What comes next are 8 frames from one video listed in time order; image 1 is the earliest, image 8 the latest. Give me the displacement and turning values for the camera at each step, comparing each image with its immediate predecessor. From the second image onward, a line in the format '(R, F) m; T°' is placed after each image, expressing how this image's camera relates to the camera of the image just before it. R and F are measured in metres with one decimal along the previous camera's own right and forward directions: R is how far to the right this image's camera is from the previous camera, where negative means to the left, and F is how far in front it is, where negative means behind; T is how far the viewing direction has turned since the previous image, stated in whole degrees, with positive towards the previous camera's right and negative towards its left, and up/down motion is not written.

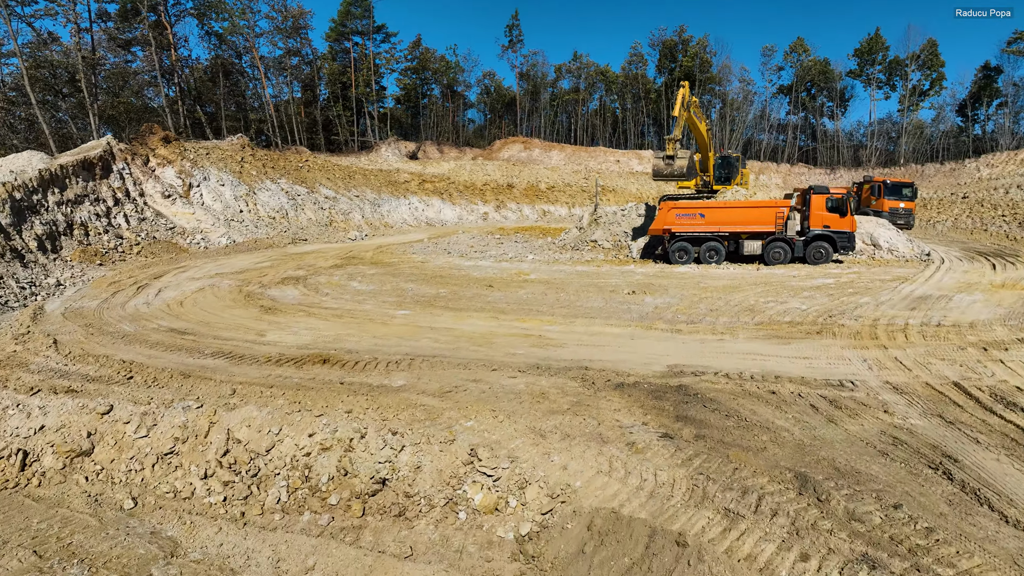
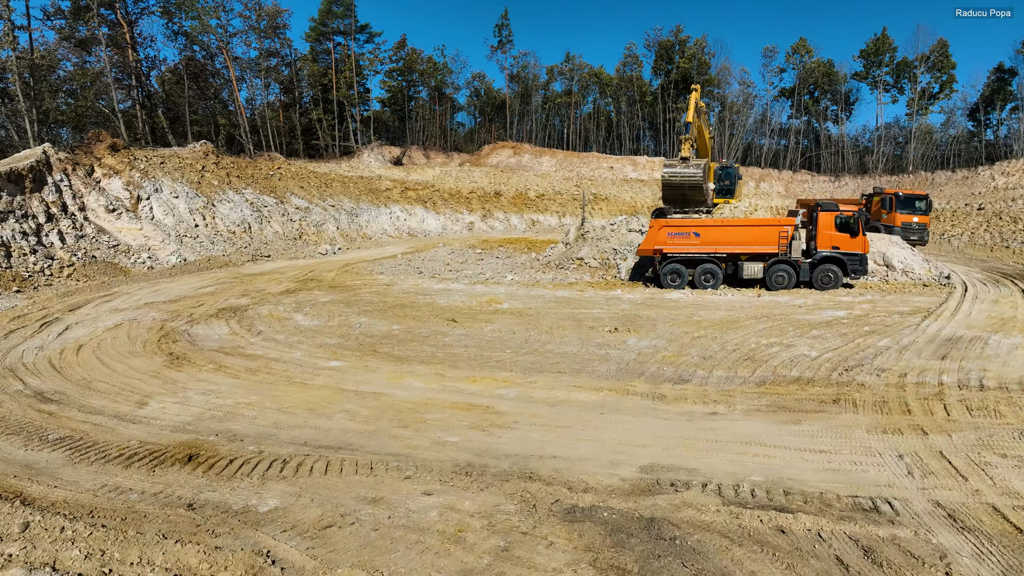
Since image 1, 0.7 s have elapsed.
(+0.5, +1.5) m; 0°
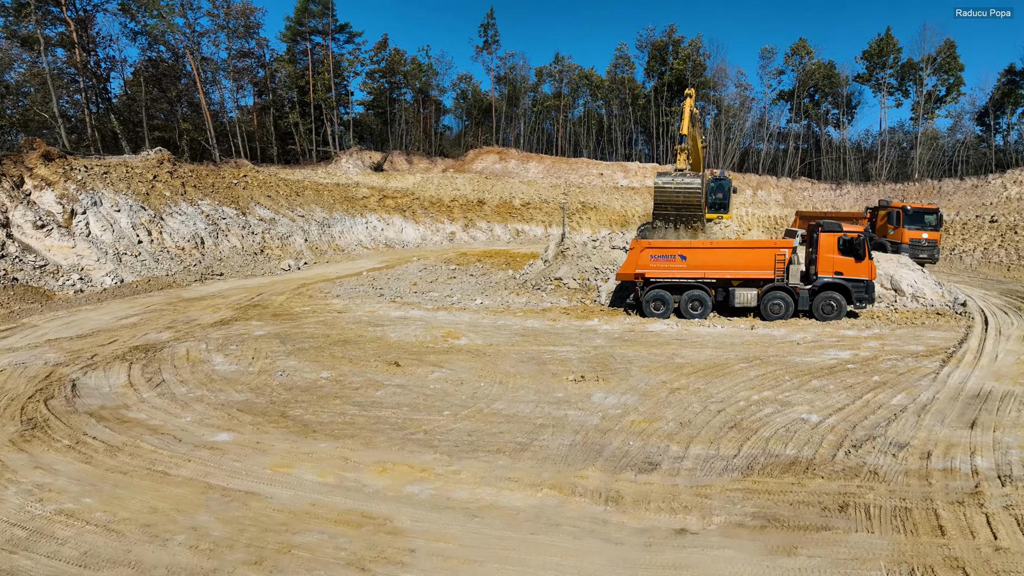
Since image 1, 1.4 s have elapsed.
(+0.6, +1.5) m; 0°
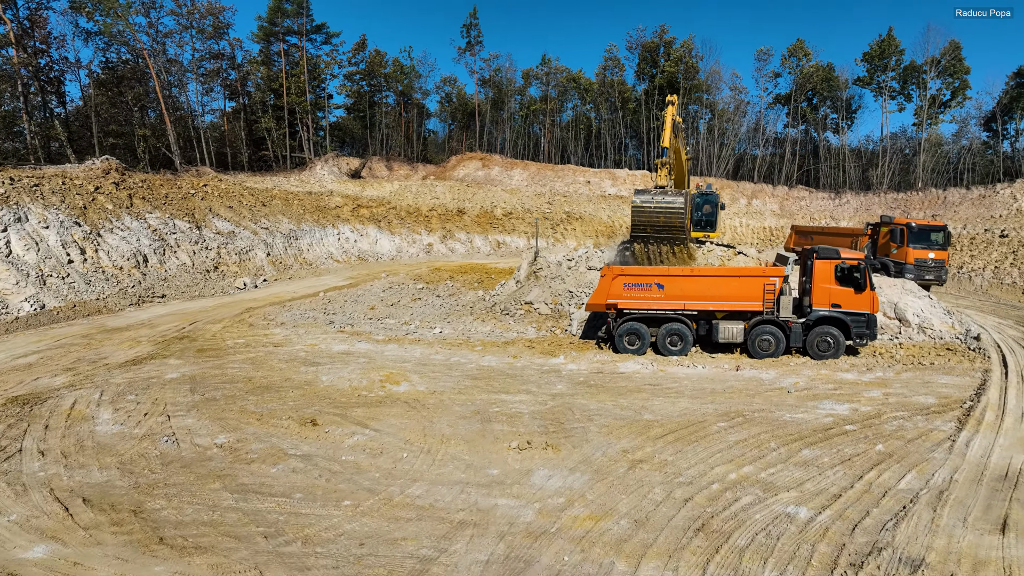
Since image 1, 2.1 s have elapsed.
(+0.7, +1.4) m; 0°
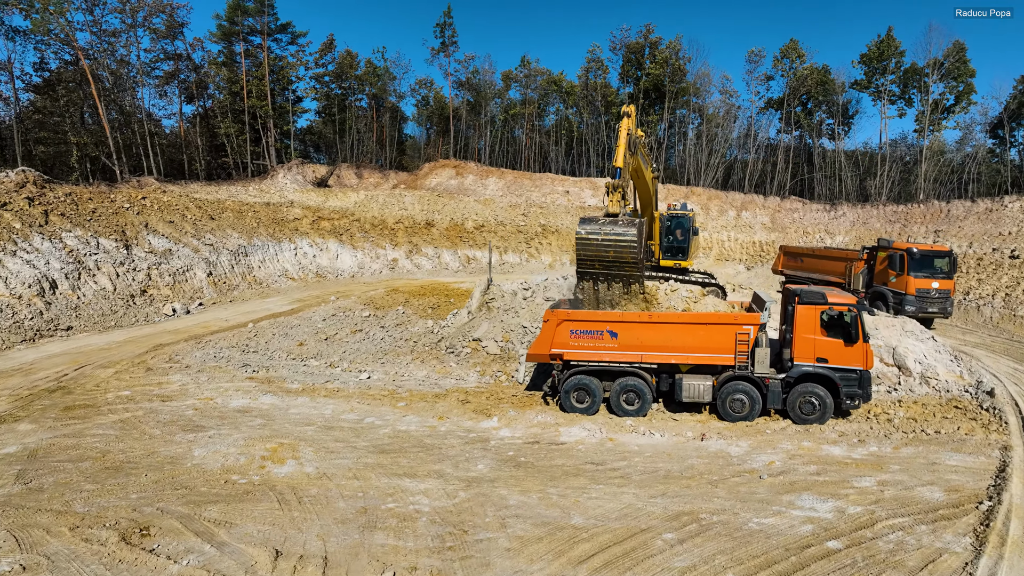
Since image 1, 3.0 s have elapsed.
(+0.9, +1.8) m; 0°
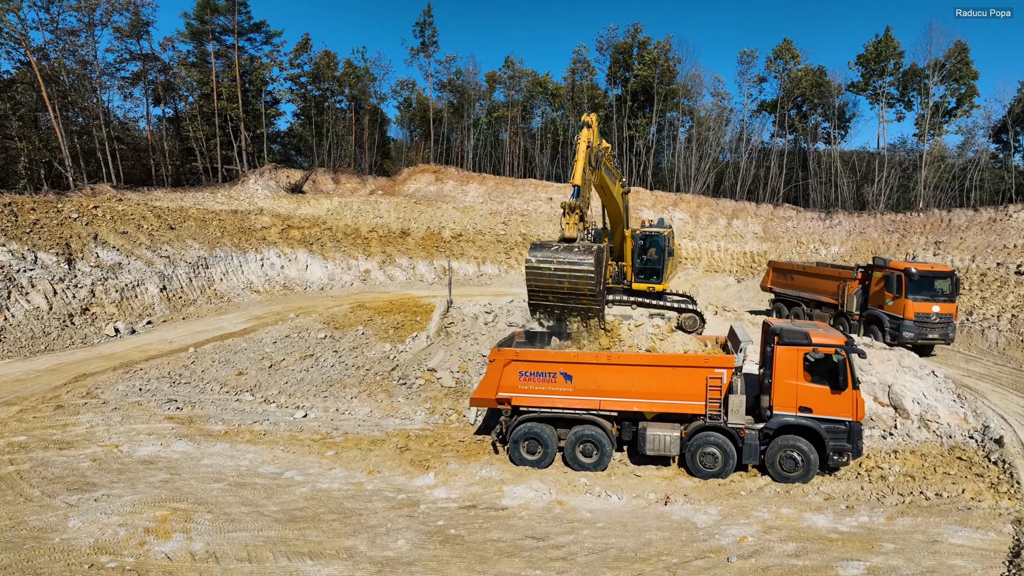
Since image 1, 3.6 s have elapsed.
(+0.6, +1.2) m; 0°
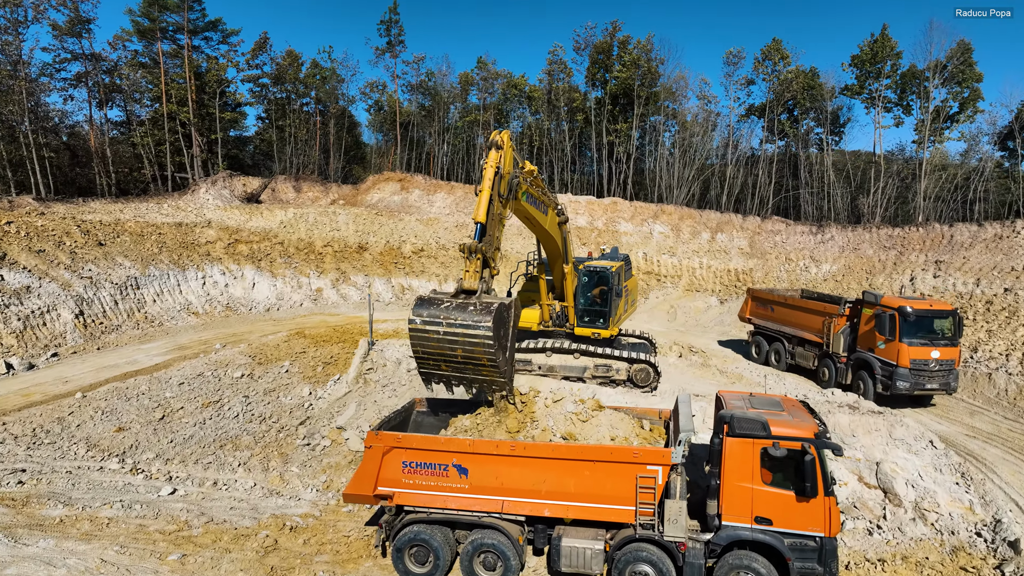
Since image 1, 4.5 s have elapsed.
(+1.0, +1.8) m; 0°
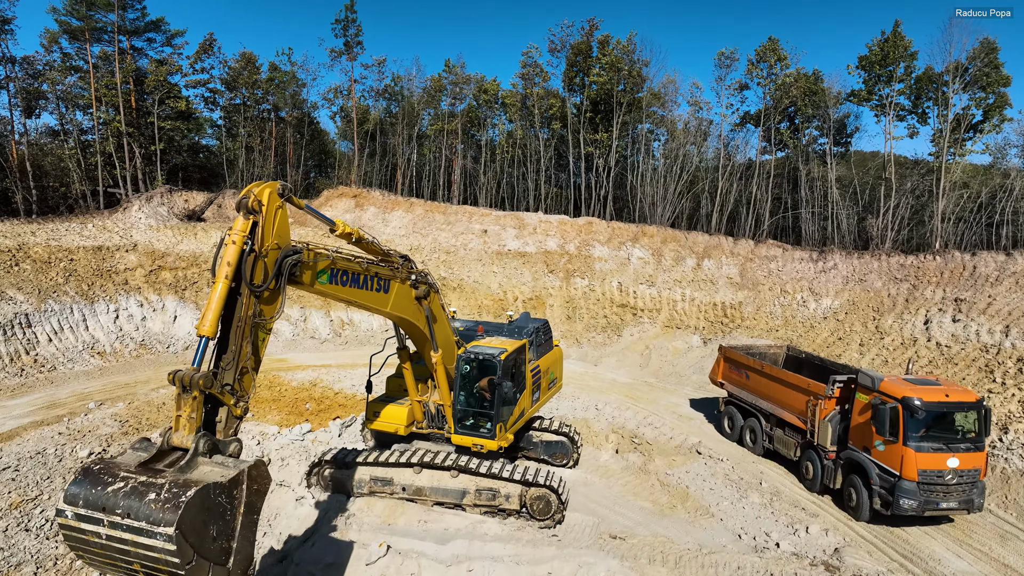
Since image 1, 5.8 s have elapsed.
(+1.5, +2.6) m; -1°
